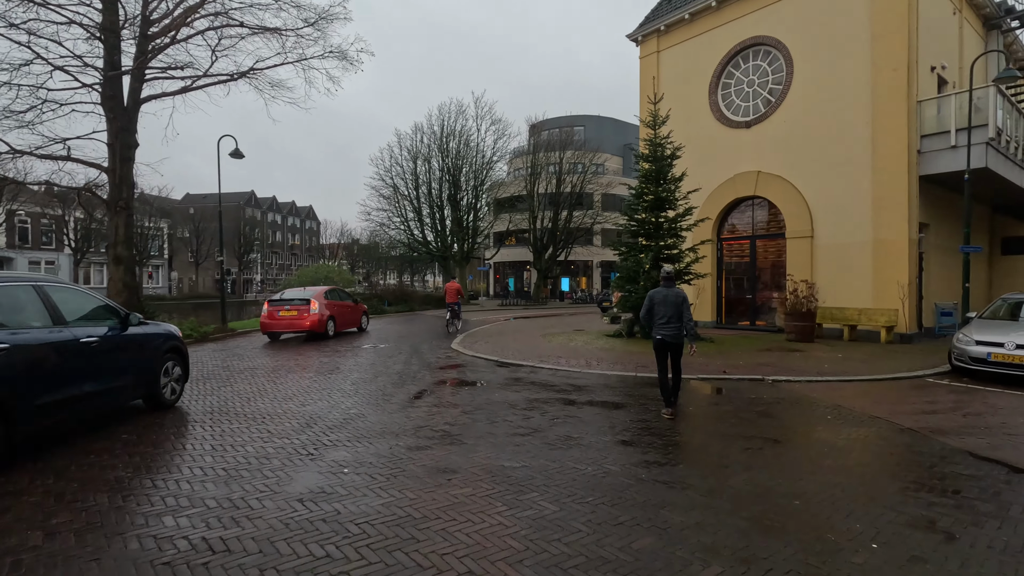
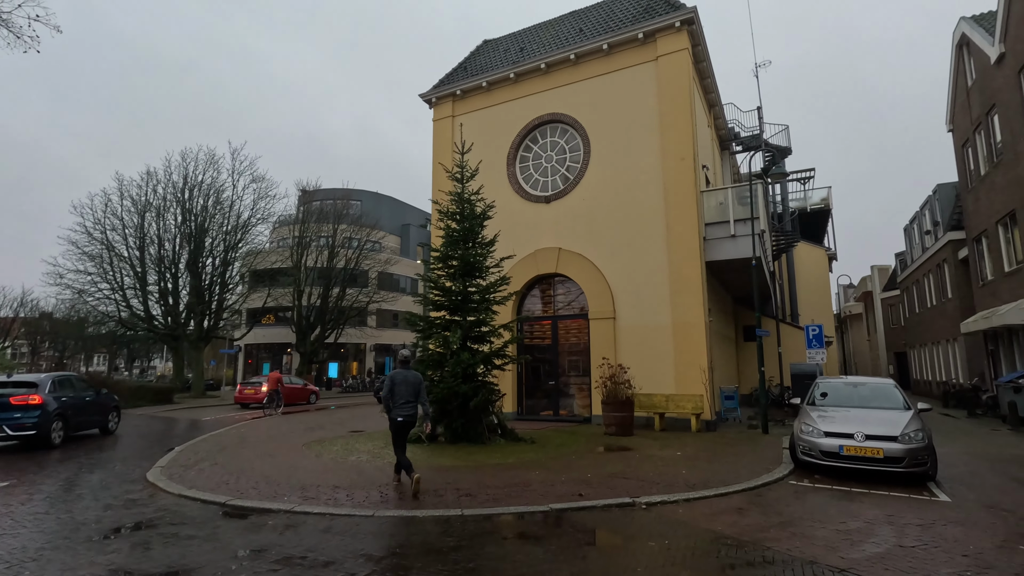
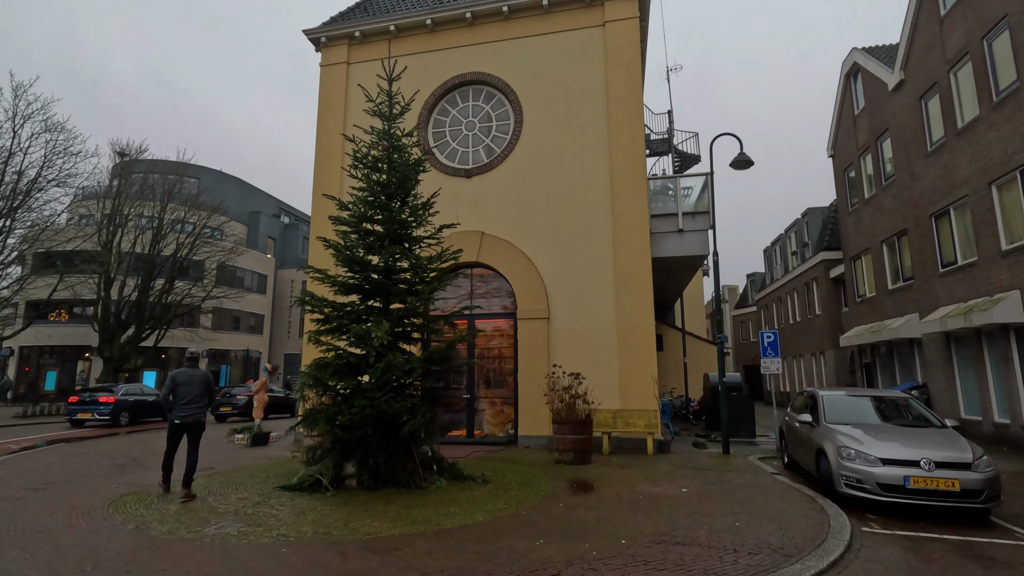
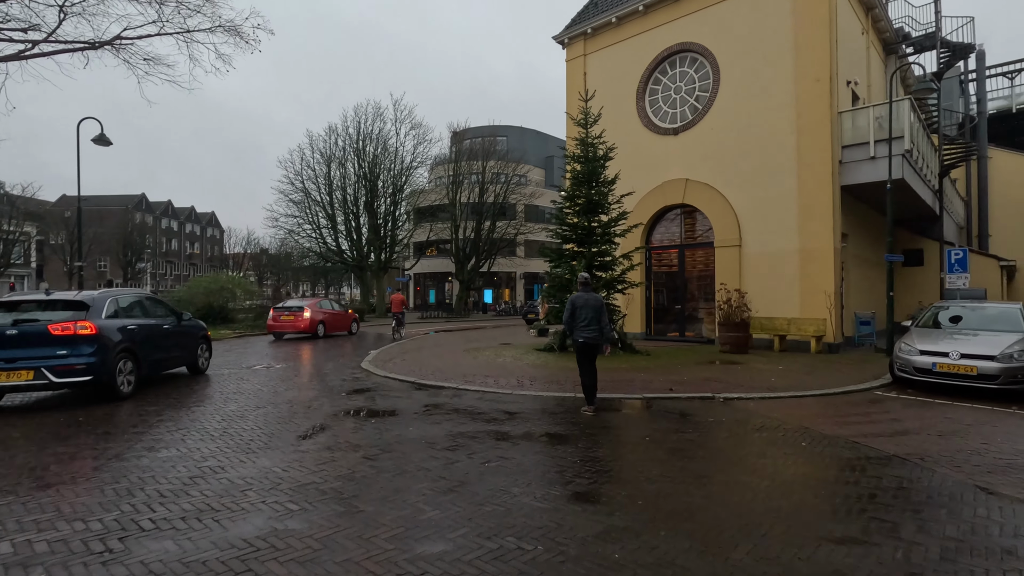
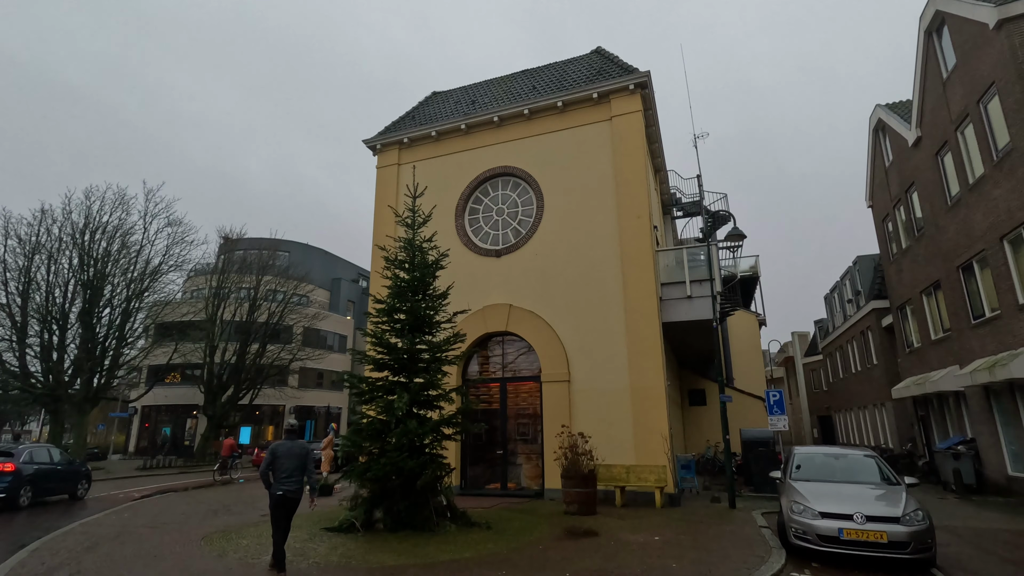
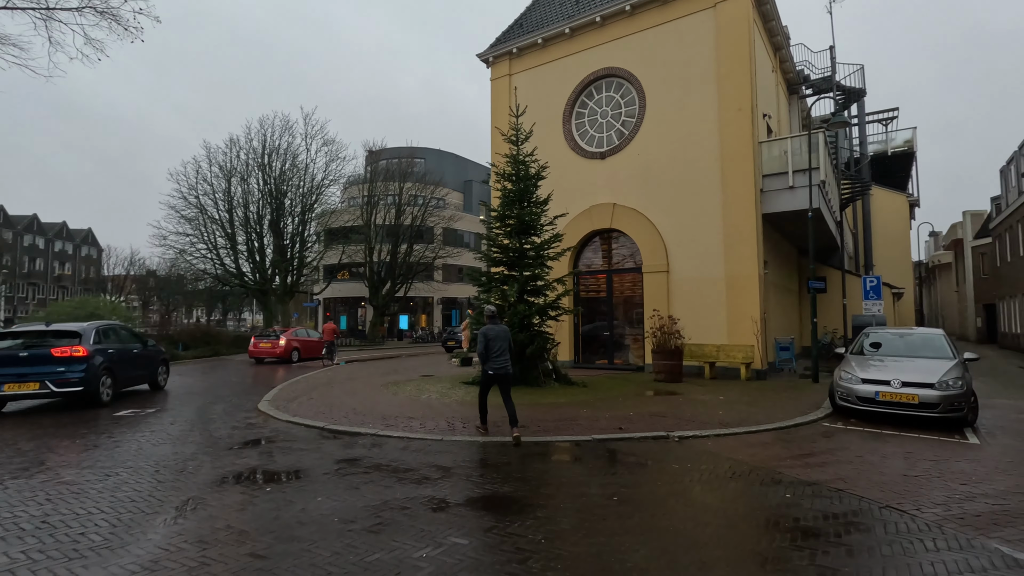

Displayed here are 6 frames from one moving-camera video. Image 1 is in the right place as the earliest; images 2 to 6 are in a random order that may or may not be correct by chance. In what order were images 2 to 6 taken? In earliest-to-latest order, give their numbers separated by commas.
4, 6, 2, 5, 3
